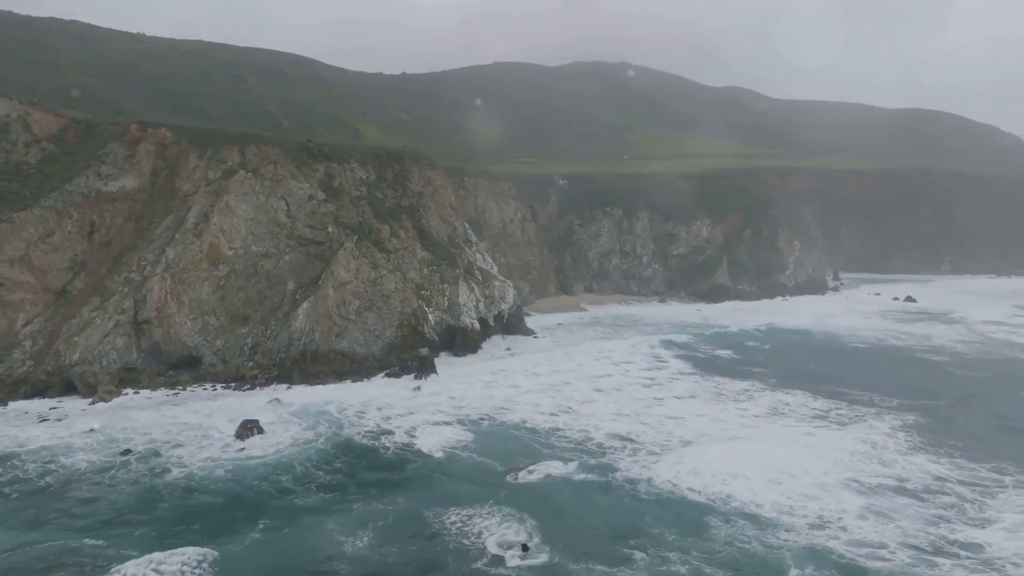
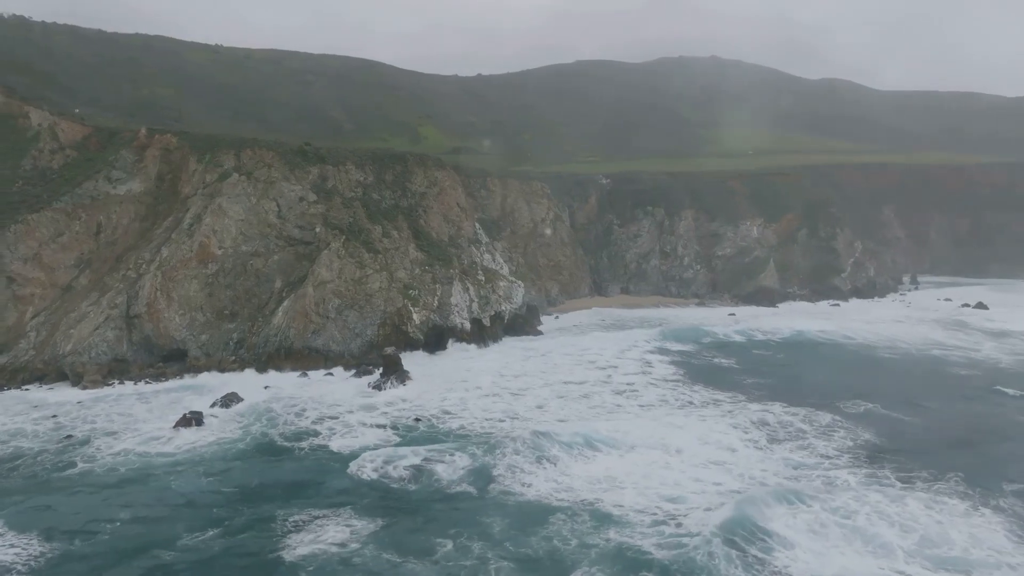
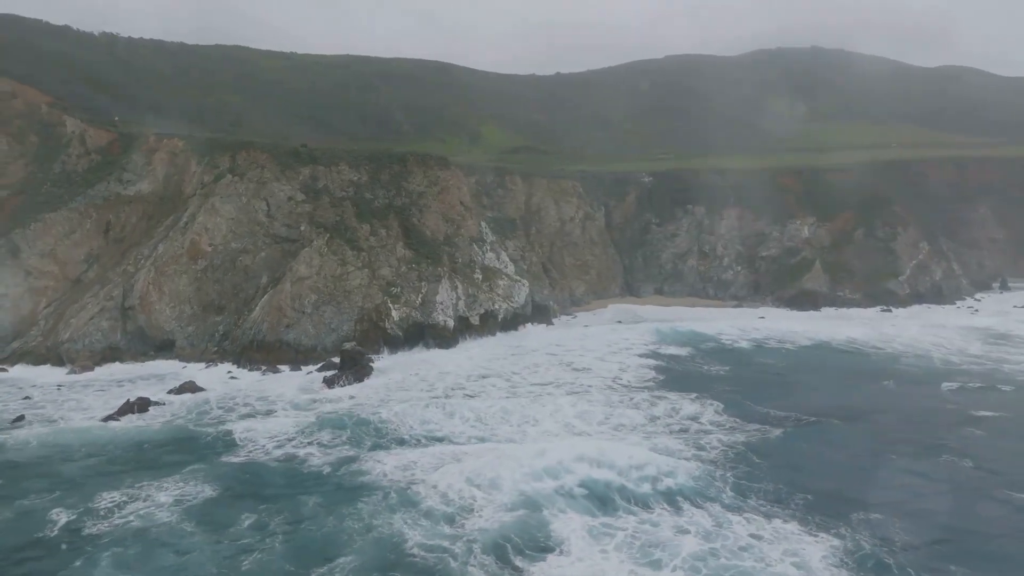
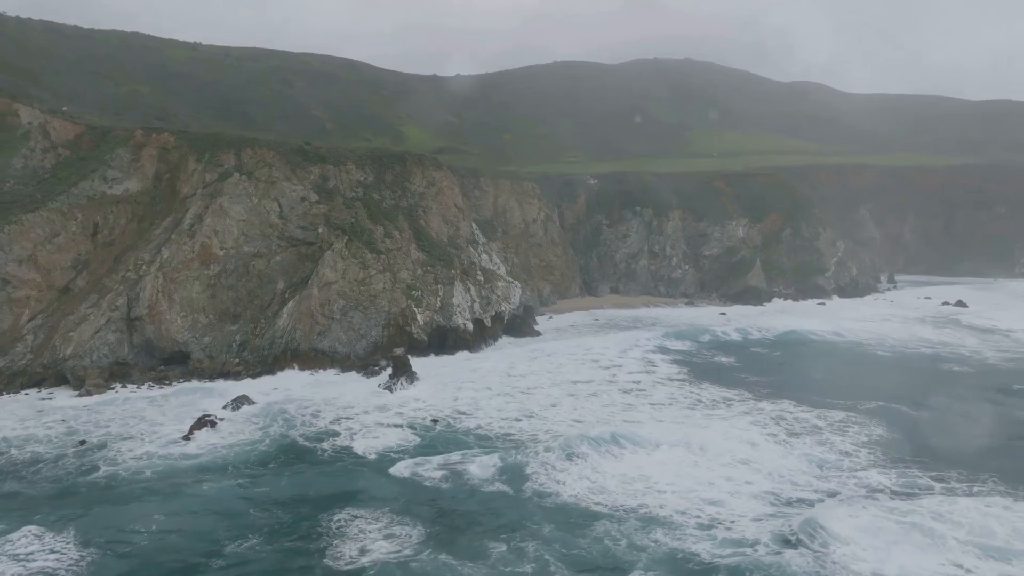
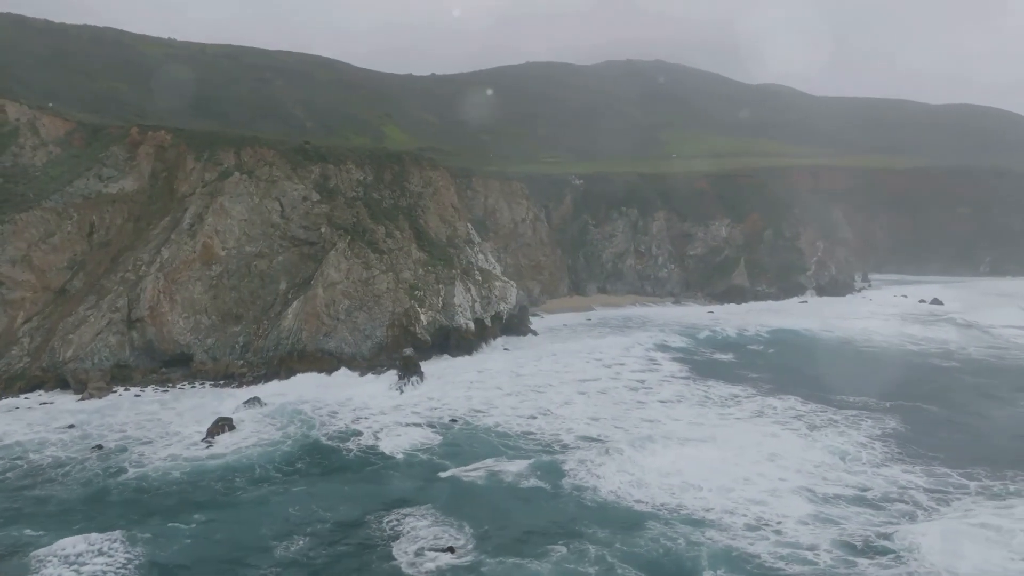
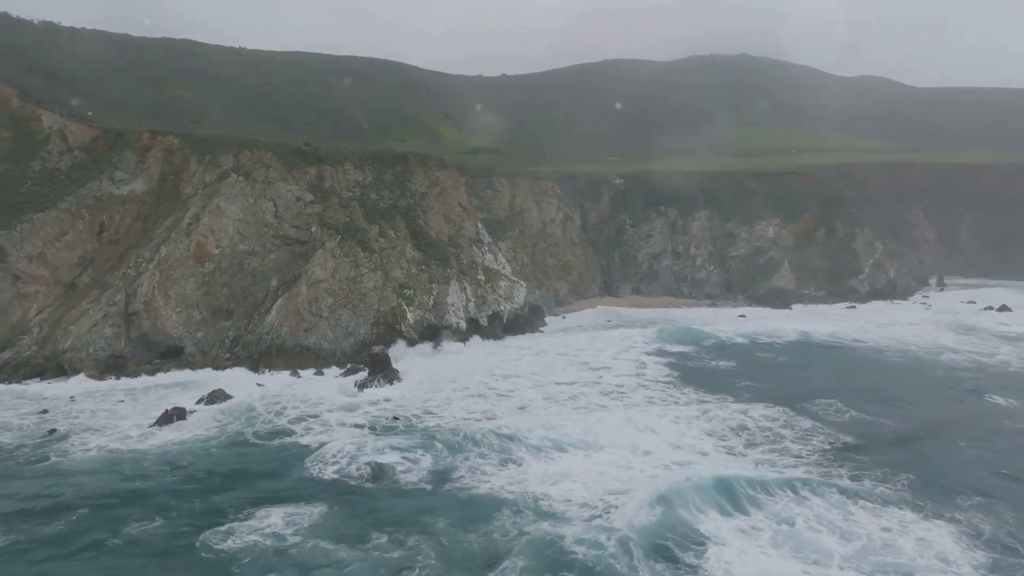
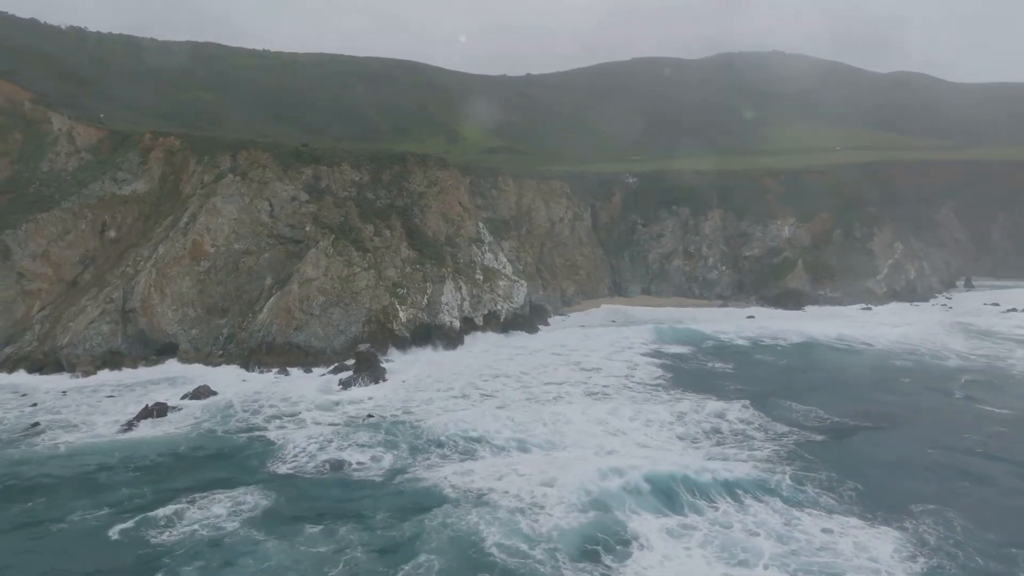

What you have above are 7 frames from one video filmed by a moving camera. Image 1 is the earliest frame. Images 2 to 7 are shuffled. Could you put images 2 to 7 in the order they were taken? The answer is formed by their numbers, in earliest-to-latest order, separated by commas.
5, 4, 2, 6, 7, 3
